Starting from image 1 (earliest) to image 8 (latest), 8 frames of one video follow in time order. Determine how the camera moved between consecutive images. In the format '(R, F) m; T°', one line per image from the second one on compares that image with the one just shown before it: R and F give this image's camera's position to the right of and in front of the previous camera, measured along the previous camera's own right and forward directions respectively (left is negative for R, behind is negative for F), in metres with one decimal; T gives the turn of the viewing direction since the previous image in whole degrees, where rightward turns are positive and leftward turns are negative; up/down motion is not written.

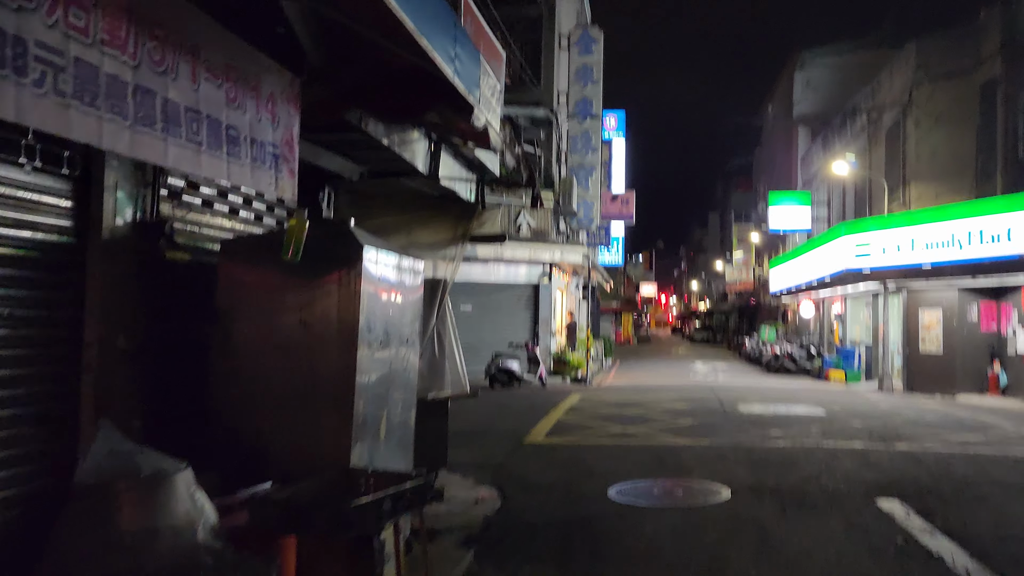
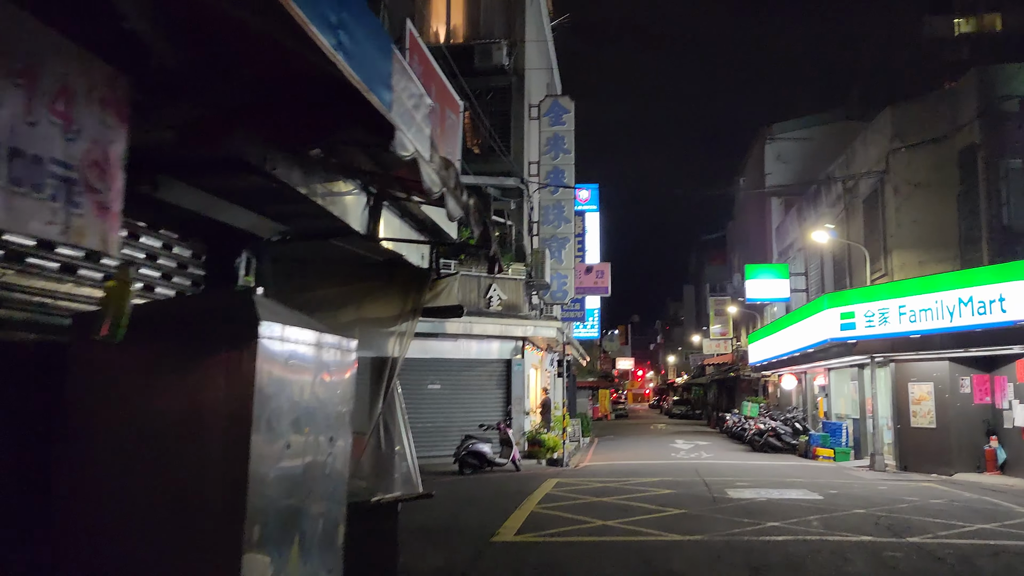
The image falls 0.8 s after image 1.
(+0.1, +0.9) m; +2°
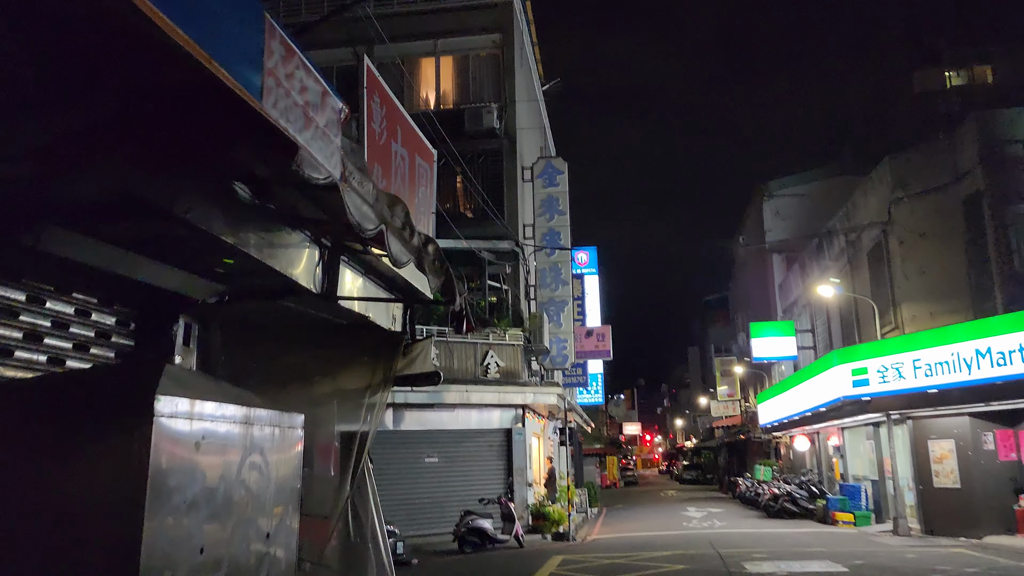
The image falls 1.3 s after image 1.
(+0.1, +0.6) m; 0°
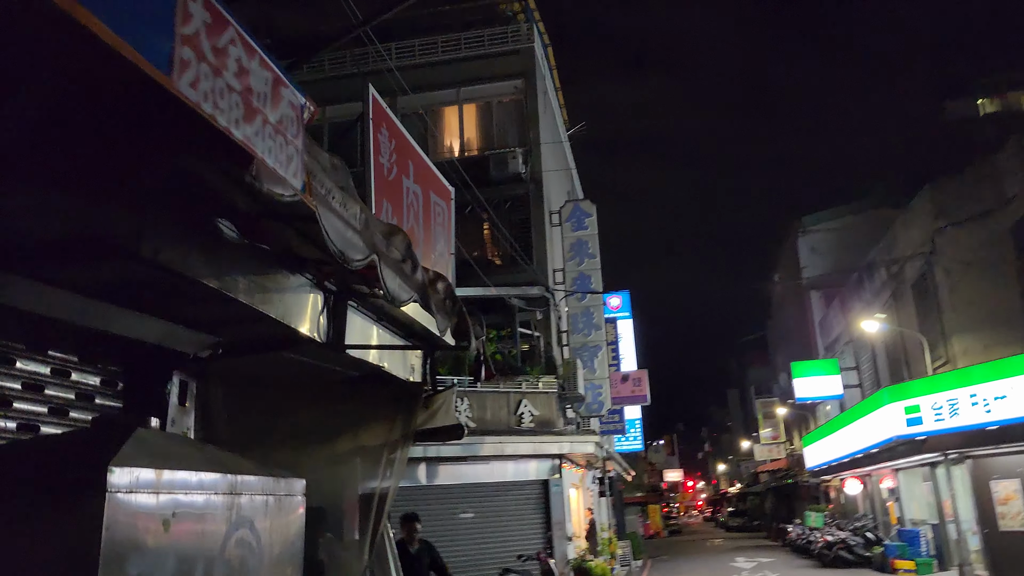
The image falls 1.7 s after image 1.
(0.0, +0.4) m; -2°
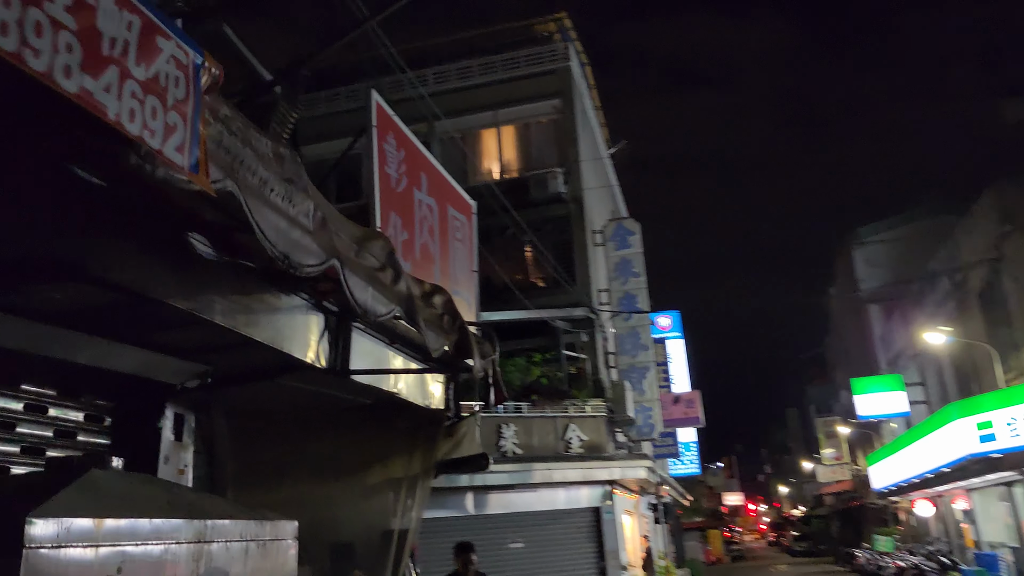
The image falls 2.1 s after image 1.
(+0.1, +0.4) m; -3°
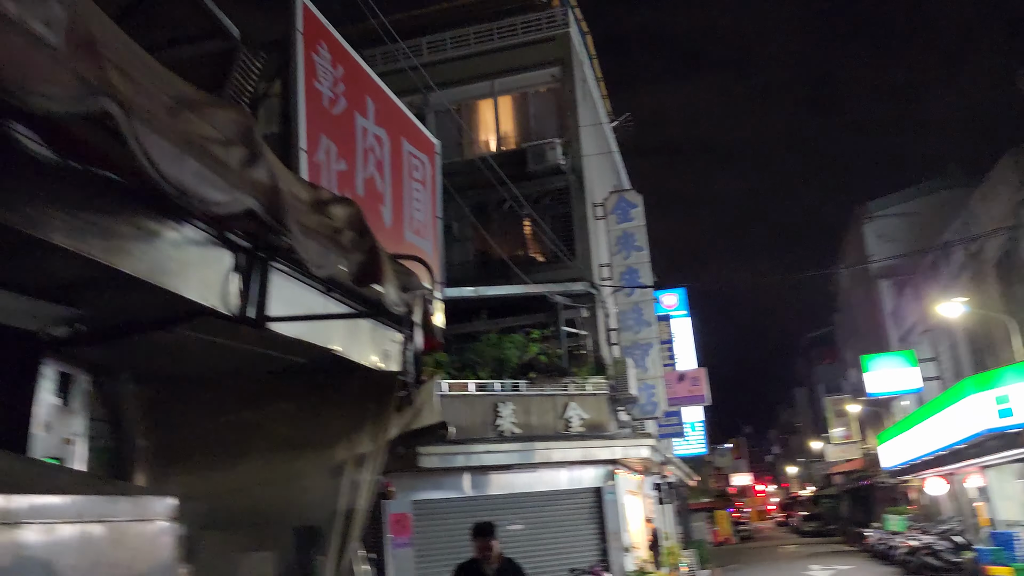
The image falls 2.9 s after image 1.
(+0.2, +0.6) m; -1°
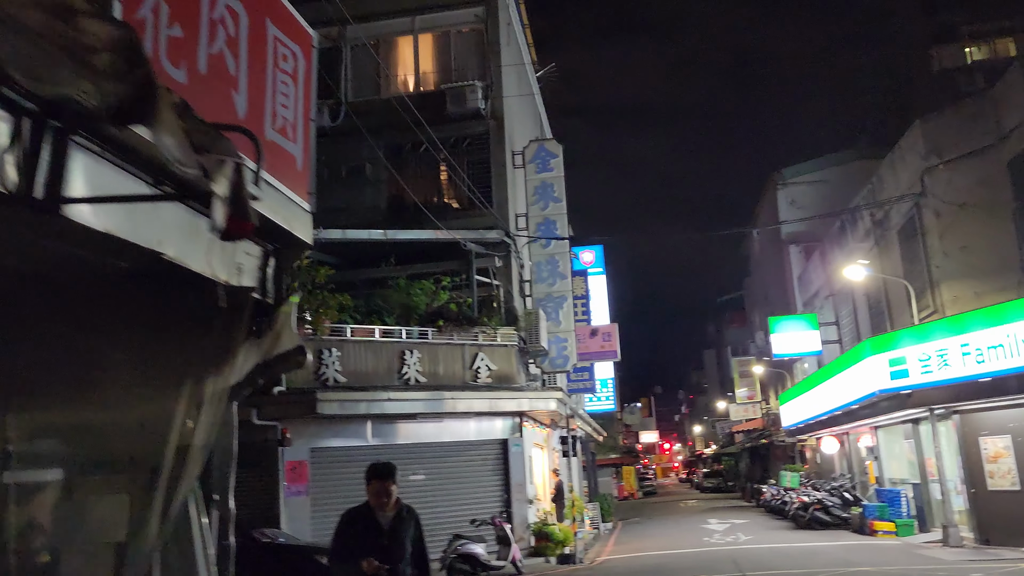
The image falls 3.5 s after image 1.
(+0.2, +0.4) m; +5°
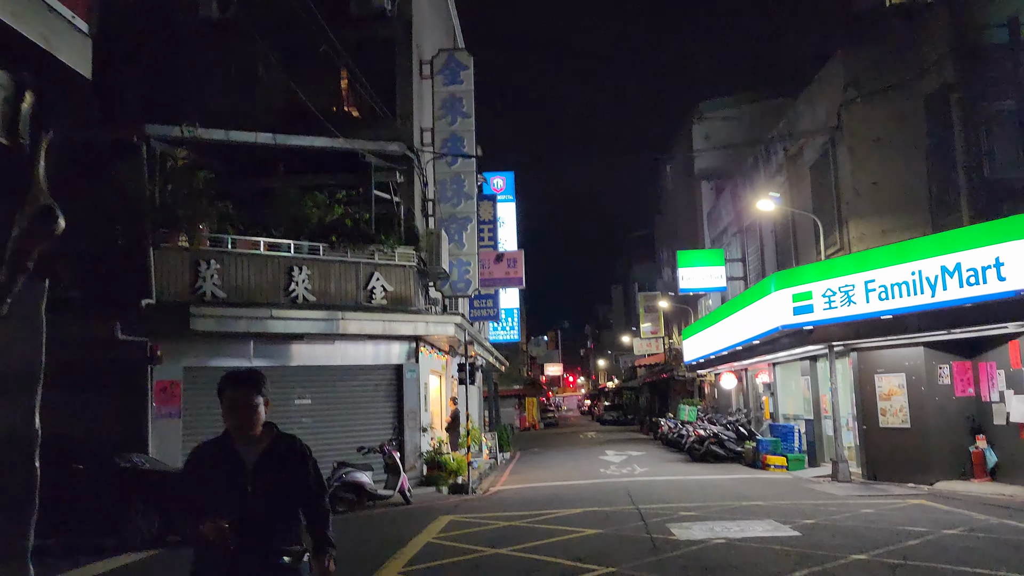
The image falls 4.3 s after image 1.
(+0.2, +0.9) m; +6°
